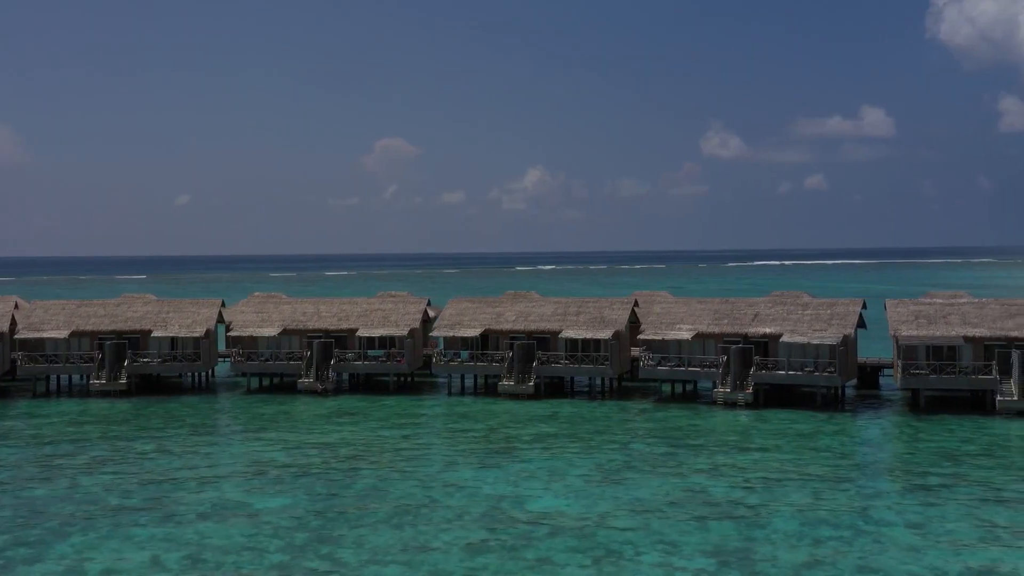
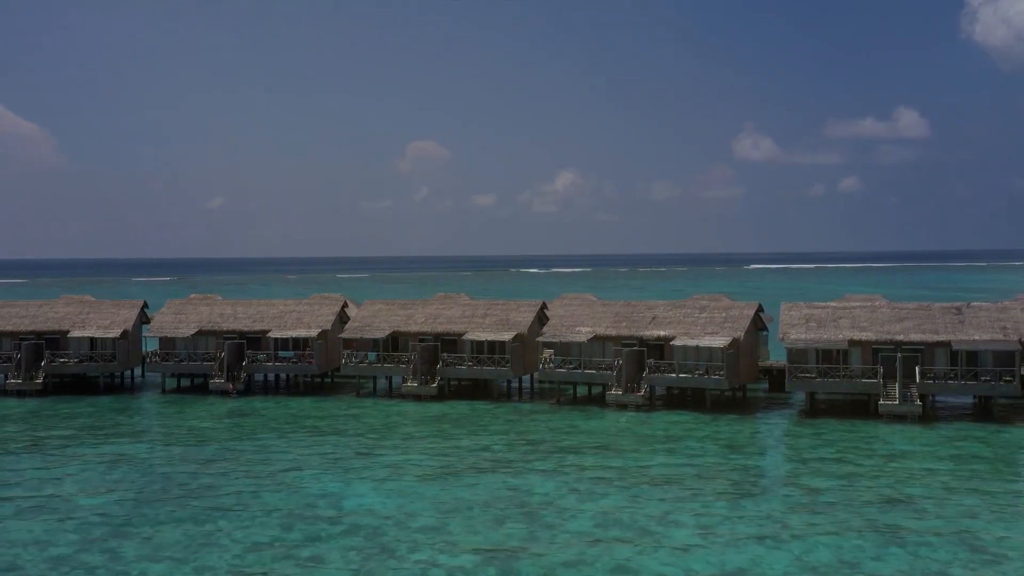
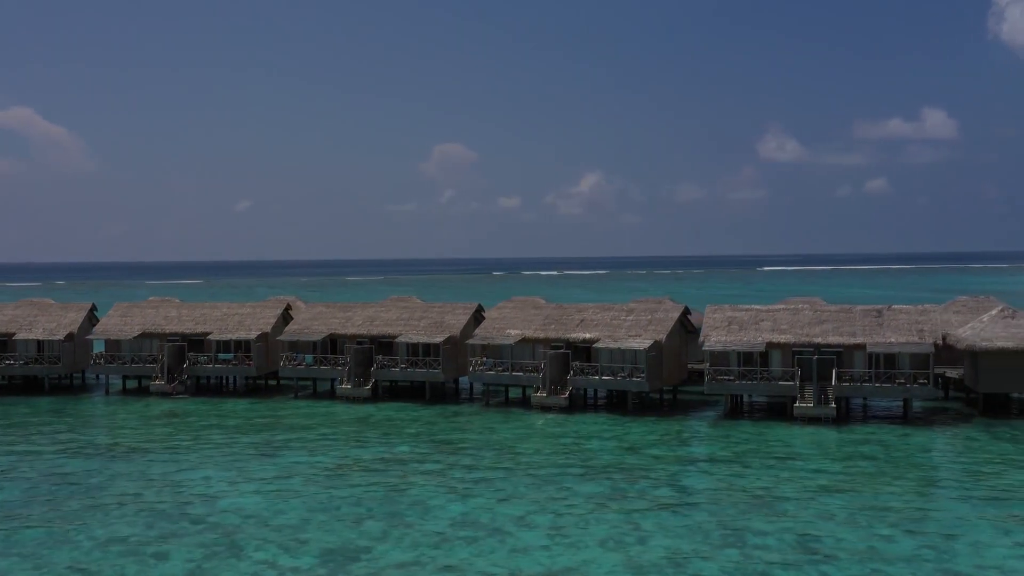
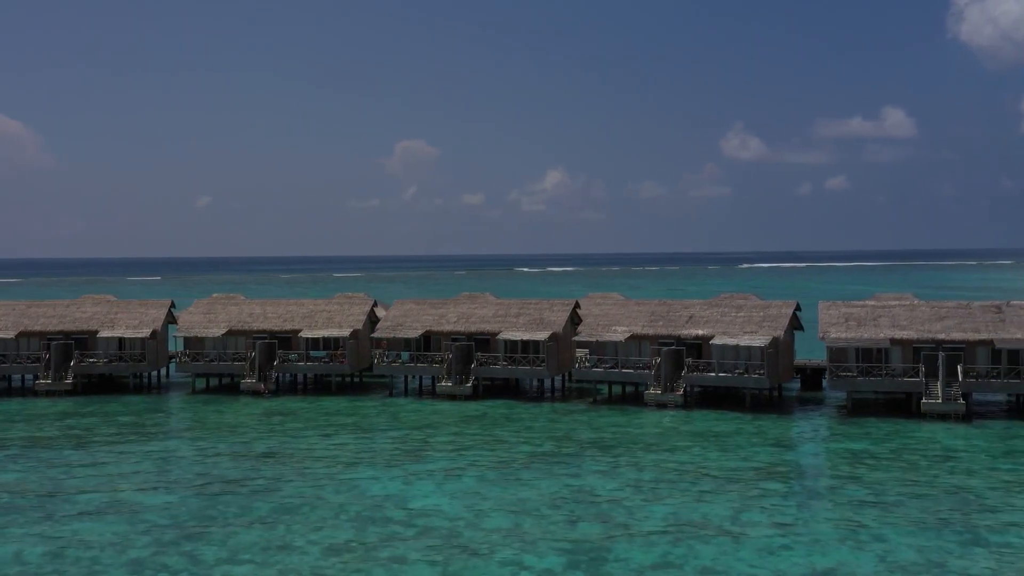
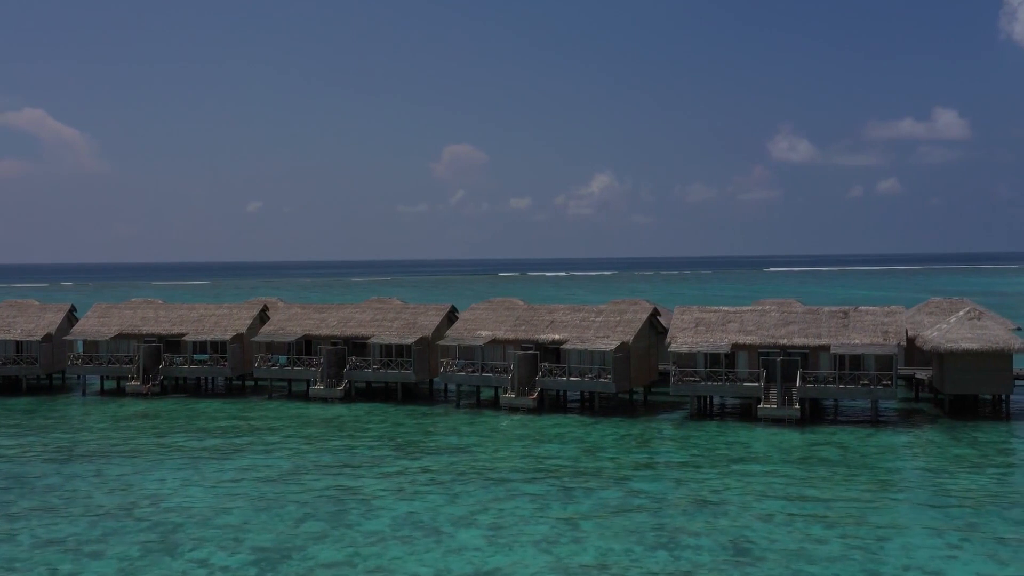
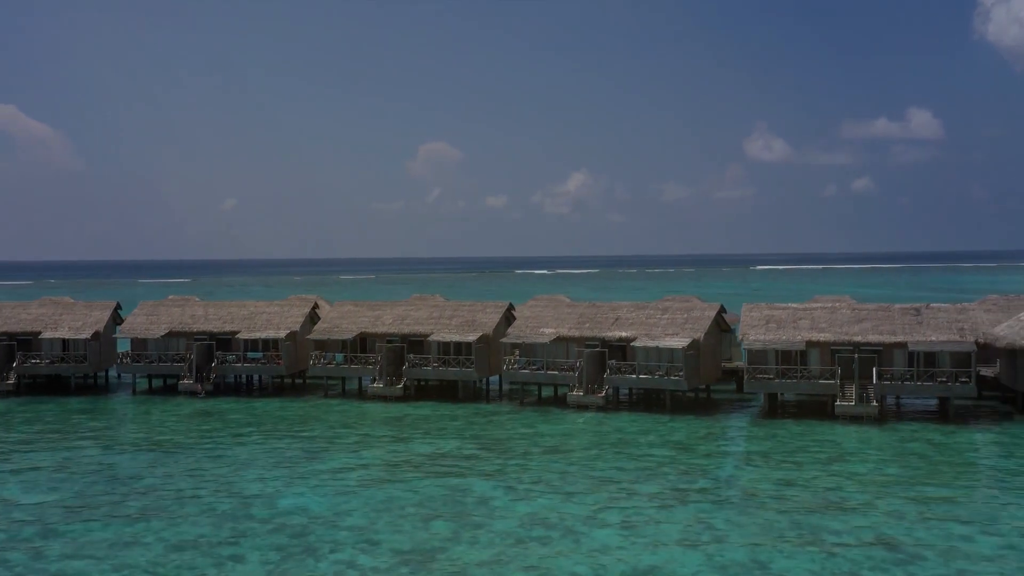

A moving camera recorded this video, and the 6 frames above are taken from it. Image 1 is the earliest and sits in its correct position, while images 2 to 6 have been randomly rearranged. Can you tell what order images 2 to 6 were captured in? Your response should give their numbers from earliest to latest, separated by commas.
4, 2, 6, 3, 5
